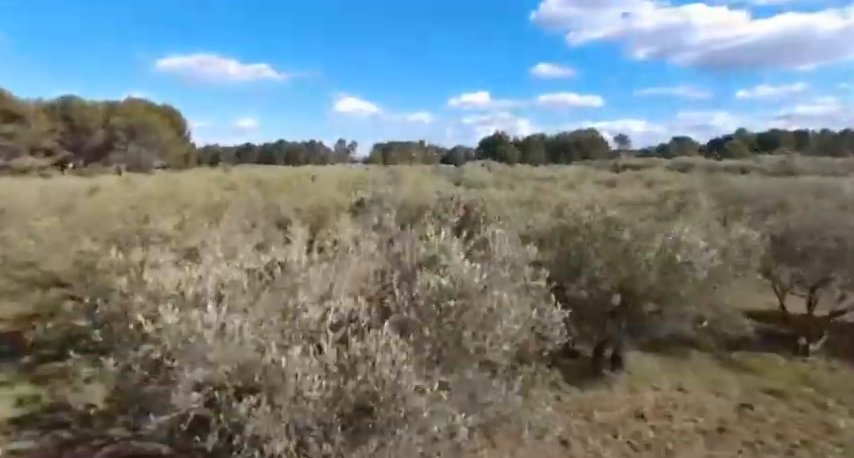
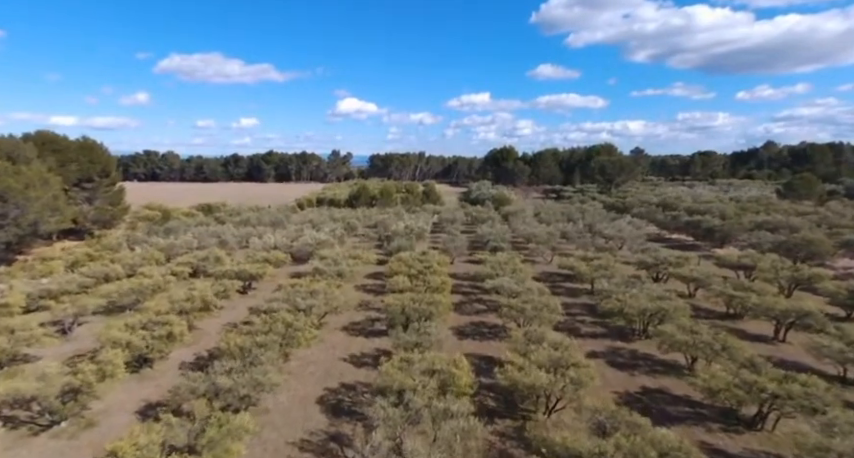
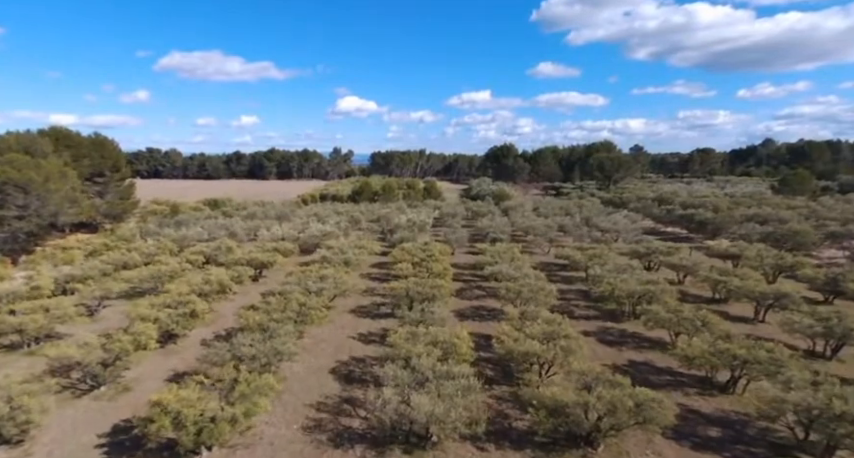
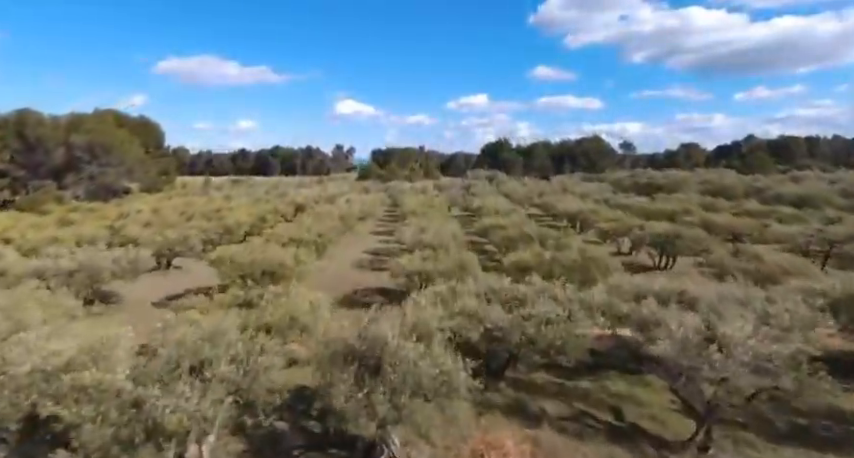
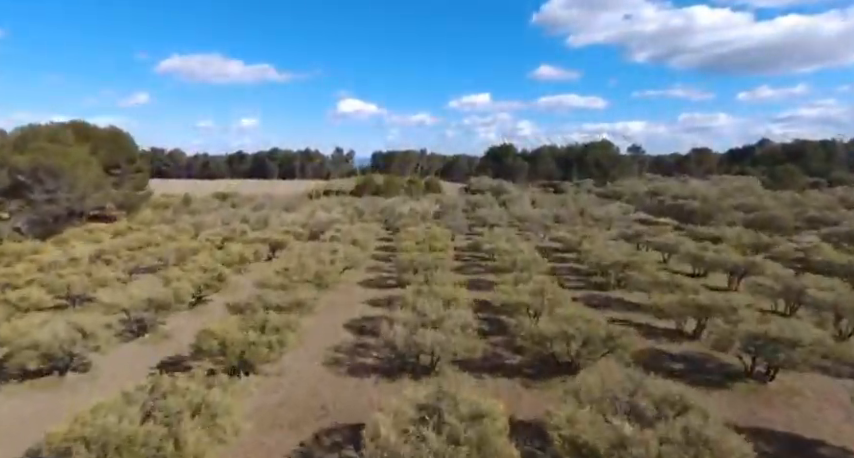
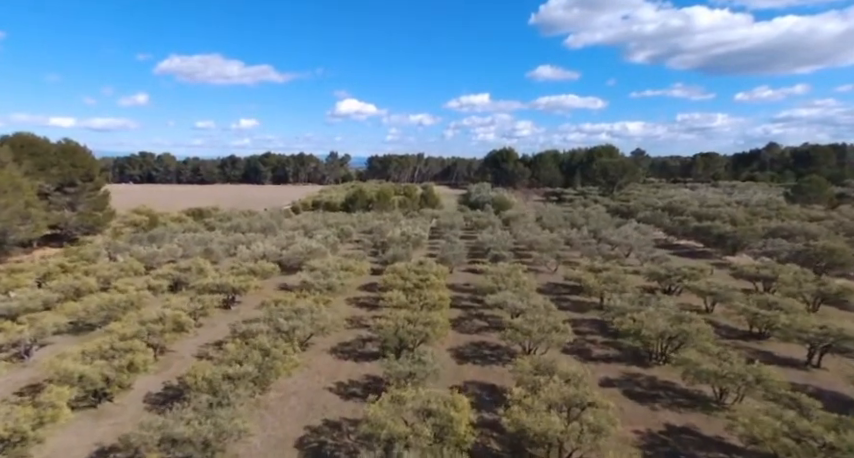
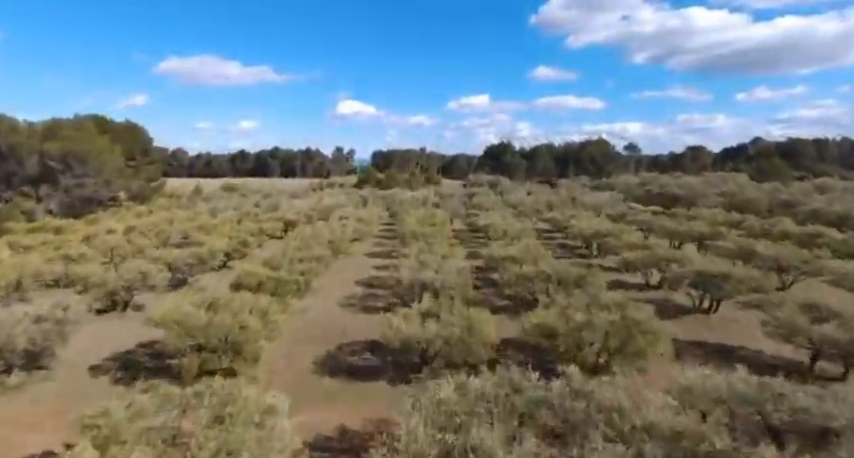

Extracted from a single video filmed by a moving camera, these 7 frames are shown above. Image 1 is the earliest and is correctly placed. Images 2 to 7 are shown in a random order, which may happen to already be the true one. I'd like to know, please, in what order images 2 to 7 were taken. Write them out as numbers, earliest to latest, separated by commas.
4, 7, 5, 3, 2, 6
